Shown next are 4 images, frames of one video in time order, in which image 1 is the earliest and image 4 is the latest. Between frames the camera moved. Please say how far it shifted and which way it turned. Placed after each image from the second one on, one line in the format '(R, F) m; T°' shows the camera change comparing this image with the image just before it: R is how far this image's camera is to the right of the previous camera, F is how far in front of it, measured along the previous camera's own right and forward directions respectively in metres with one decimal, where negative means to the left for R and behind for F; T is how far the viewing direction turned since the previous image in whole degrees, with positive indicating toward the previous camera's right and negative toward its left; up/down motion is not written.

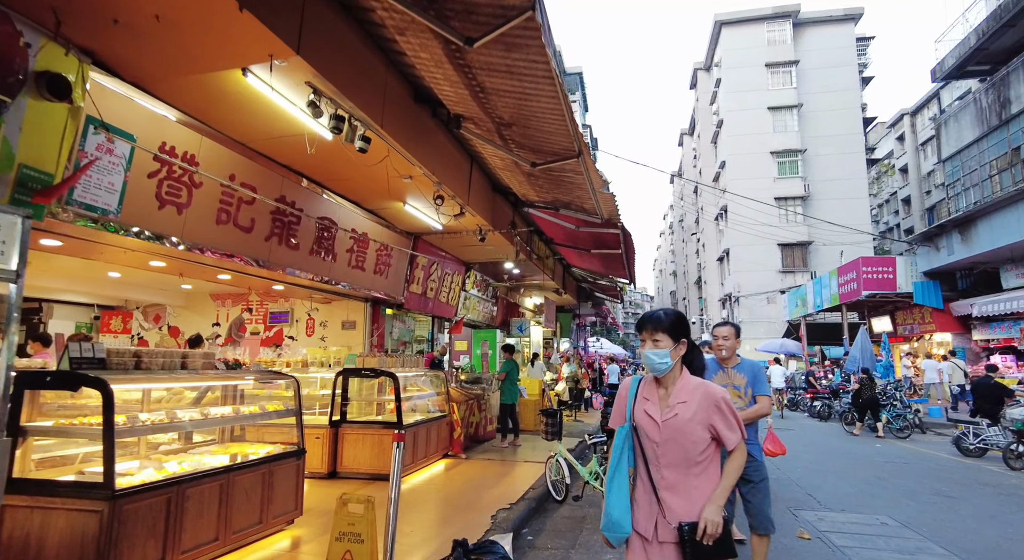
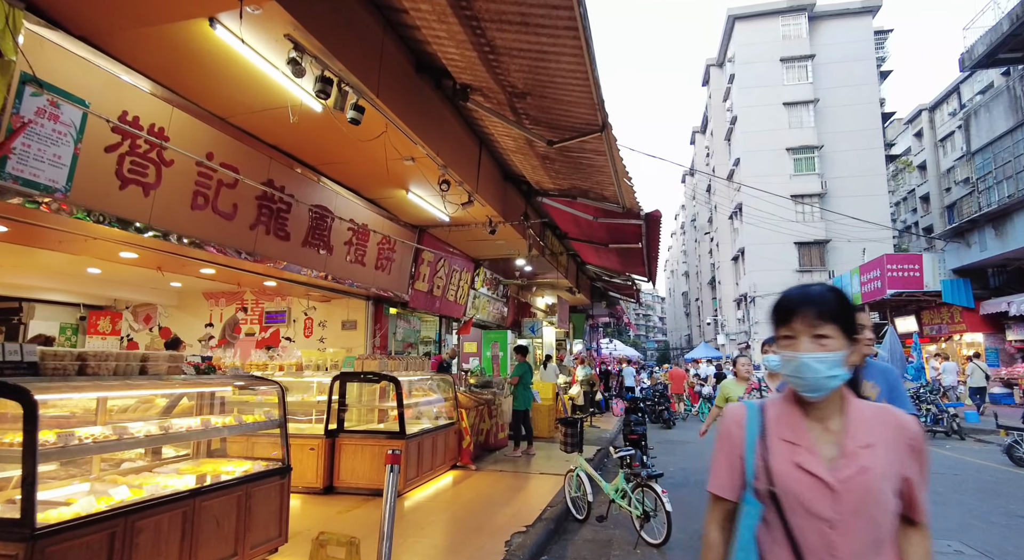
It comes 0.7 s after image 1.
(0.0, +0.6) m; -1°
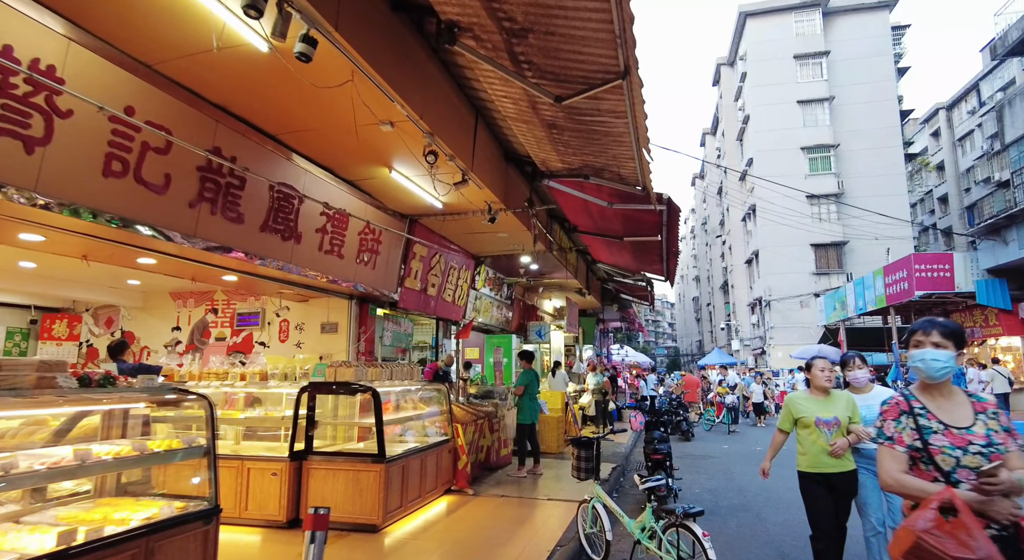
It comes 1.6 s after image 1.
(+0.1, +0.9) m; -1°
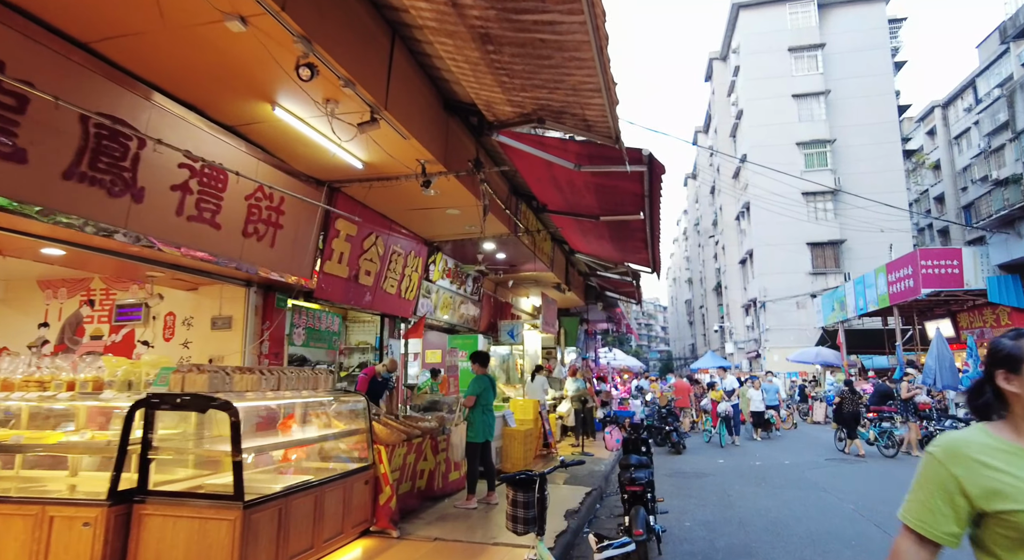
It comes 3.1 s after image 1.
(+0.4, +1.3) m; +1°
